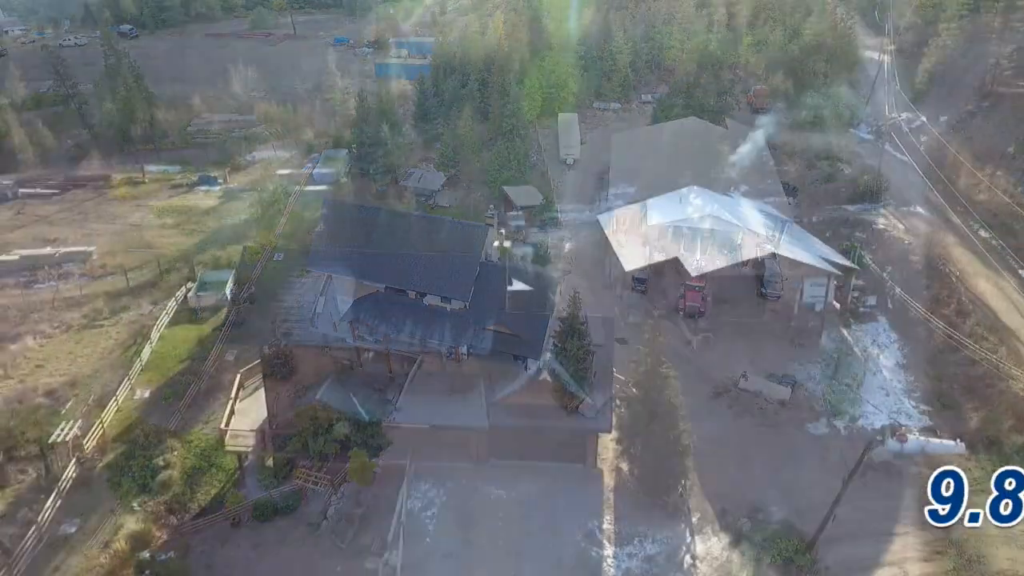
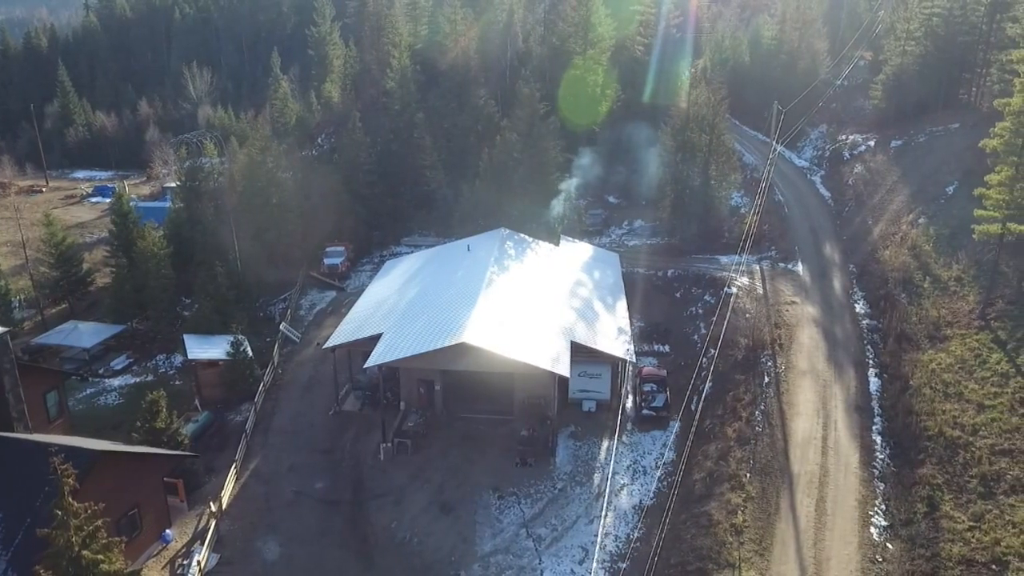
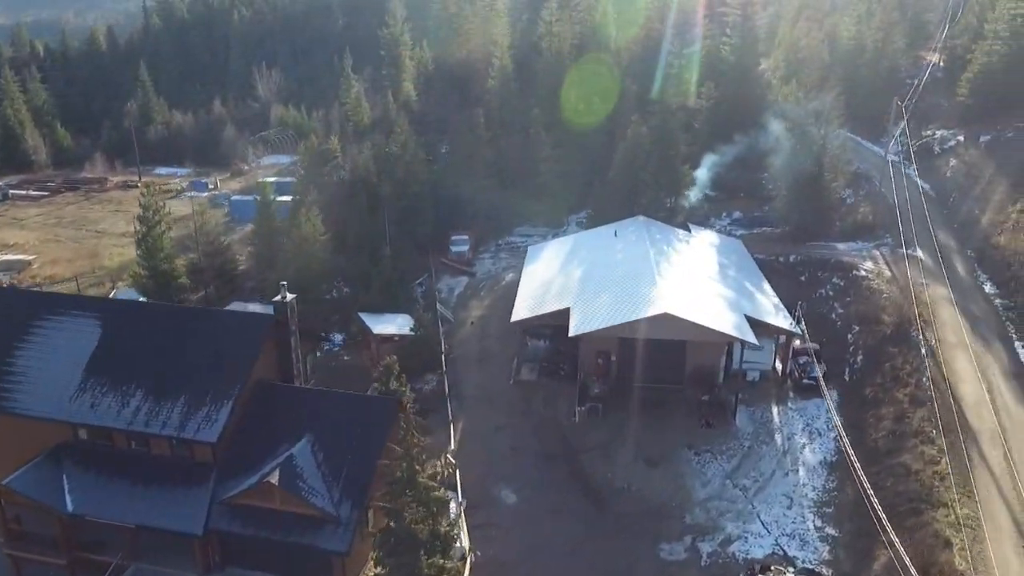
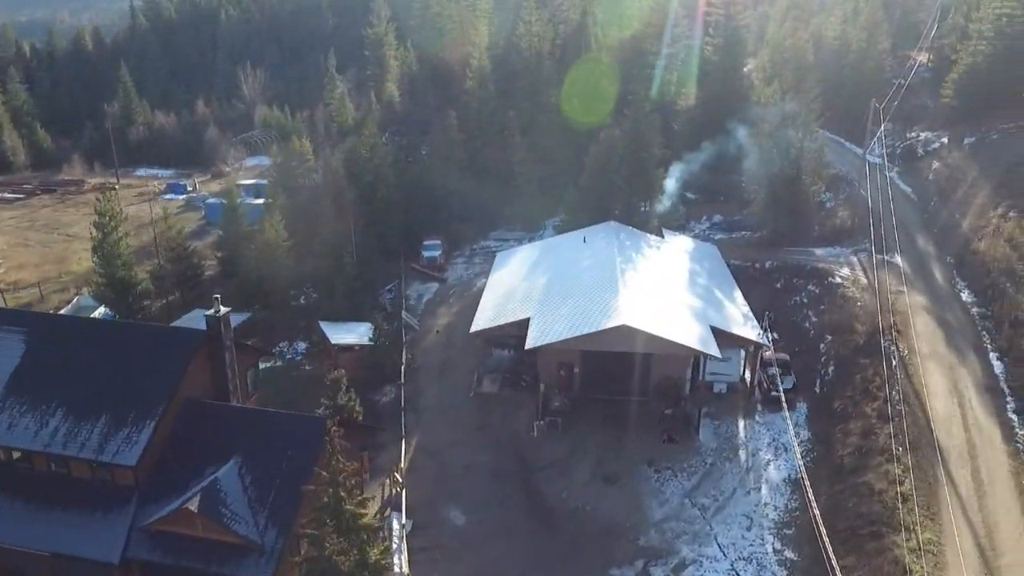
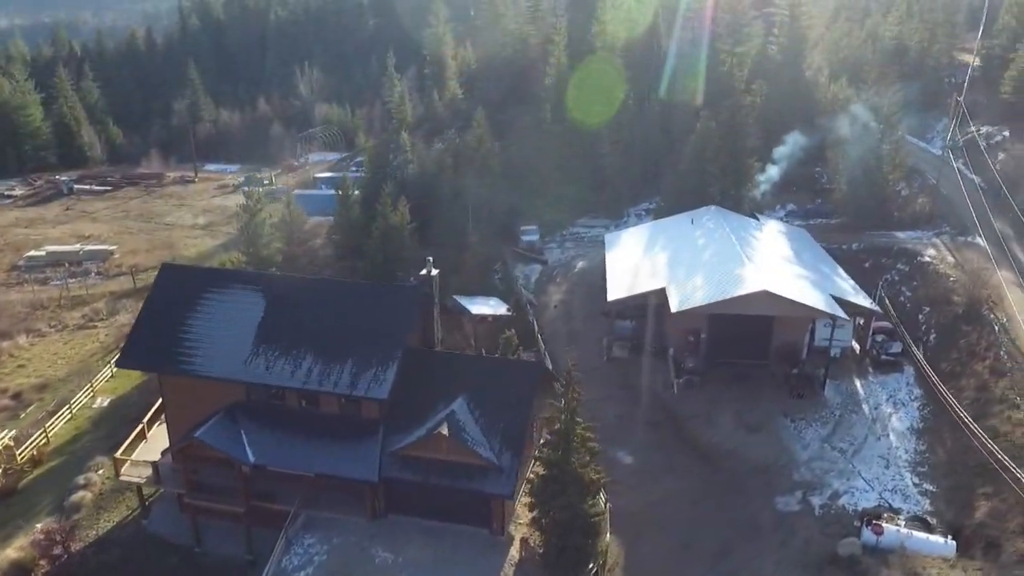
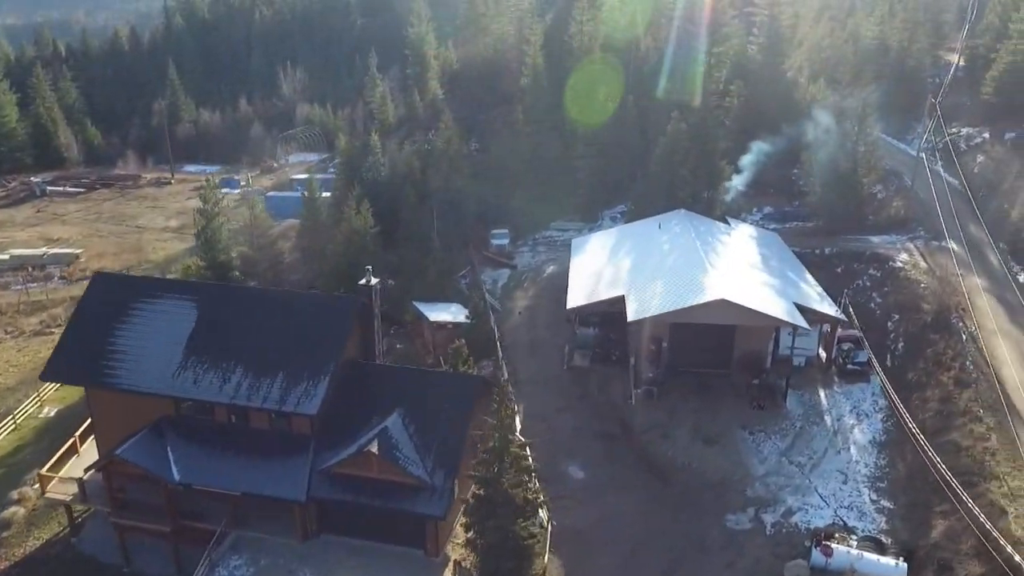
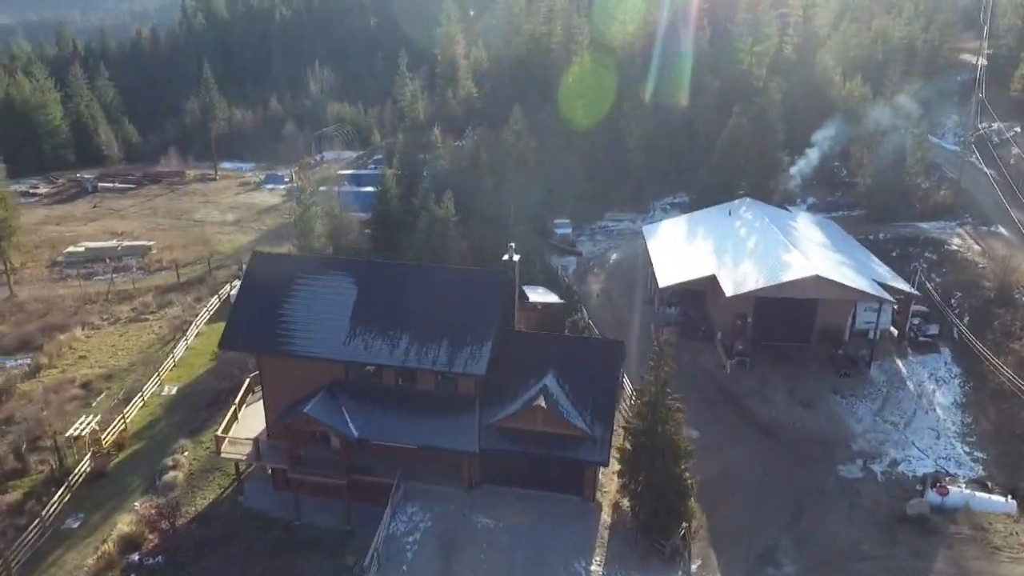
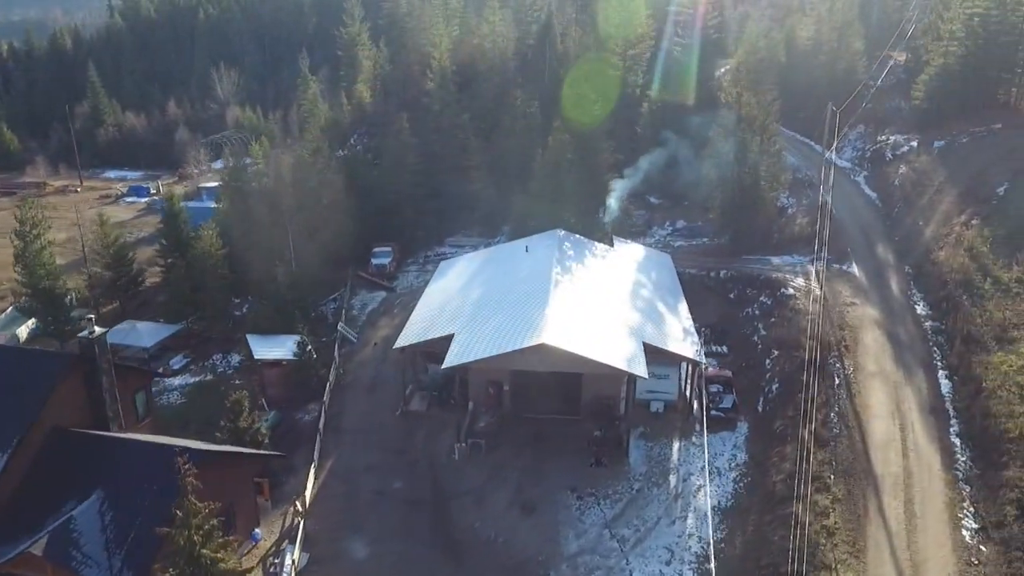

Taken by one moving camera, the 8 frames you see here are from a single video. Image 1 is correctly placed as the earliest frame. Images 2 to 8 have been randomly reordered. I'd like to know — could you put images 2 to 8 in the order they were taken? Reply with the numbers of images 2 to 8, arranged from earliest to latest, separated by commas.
7, 5, 6, 3, 4, 8, 2
